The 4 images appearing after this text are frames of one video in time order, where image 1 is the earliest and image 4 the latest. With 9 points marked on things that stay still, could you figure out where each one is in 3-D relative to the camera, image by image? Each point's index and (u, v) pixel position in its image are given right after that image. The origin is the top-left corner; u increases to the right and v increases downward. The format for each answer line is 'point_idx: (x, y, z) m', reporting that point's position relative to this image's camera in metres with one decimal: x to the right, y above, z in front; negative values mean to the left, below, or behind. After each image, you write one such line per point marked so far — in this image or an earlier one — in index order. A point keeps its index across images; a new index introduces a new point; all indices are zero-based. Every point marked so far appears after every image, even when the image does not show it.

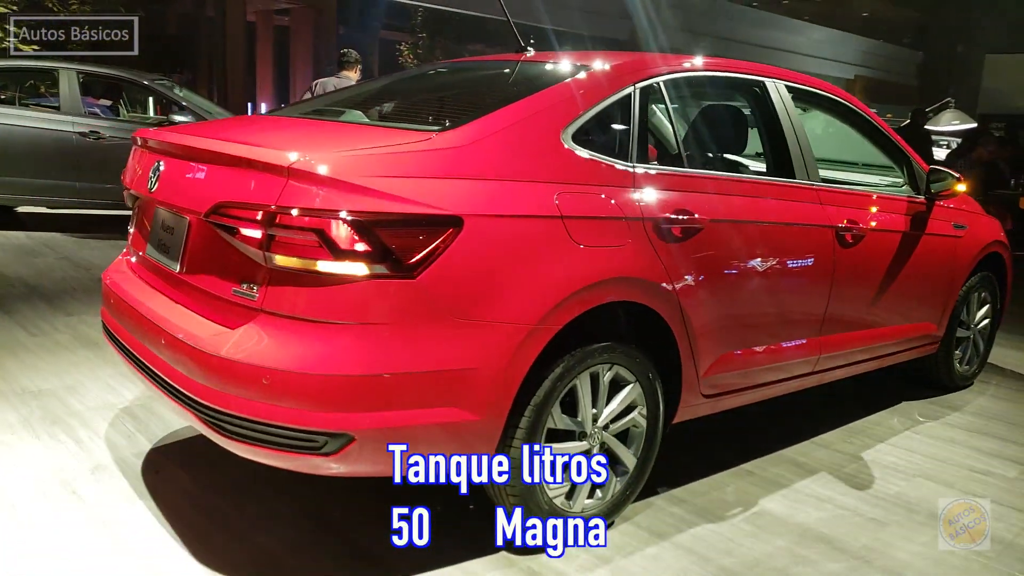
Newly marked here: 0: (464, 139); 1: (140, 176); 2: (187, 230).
0: (-0.1, +0.4, +2.2) m
1: (-1.1, +0.3, +2.5) m
2: (-0.9, +0.1, +2.2) m
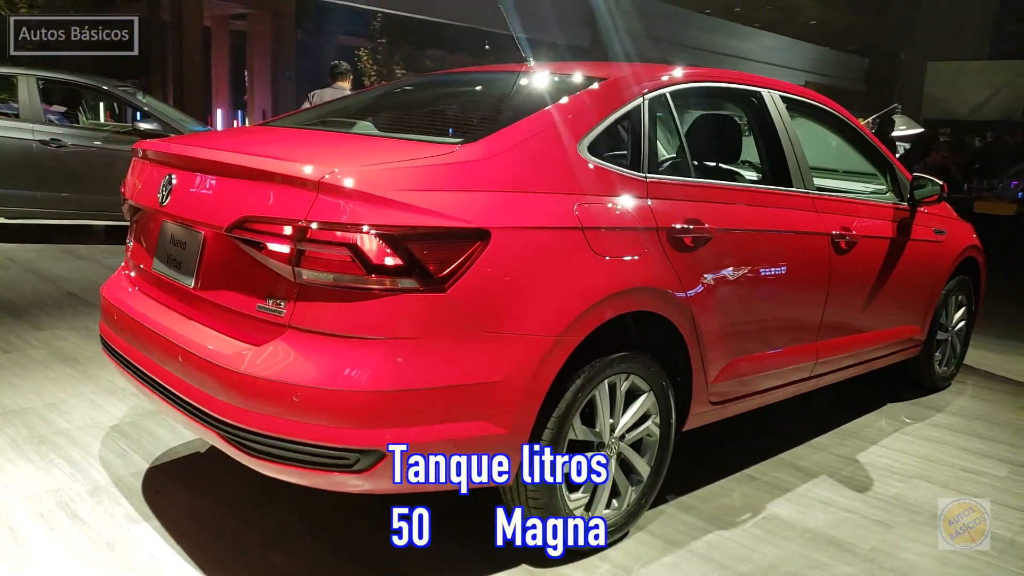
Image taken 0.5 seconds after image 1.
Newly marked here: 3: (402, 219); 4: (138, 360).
0: (-0.1, +0.4, +2.1) m
1: (-1.1, +0.3, +2.4) m
2: (-0.8, +0.1, +2.1) m
3: (-0.3, +0.2, +1.9) m
4: (-1.1, -0.2, +2.4) m
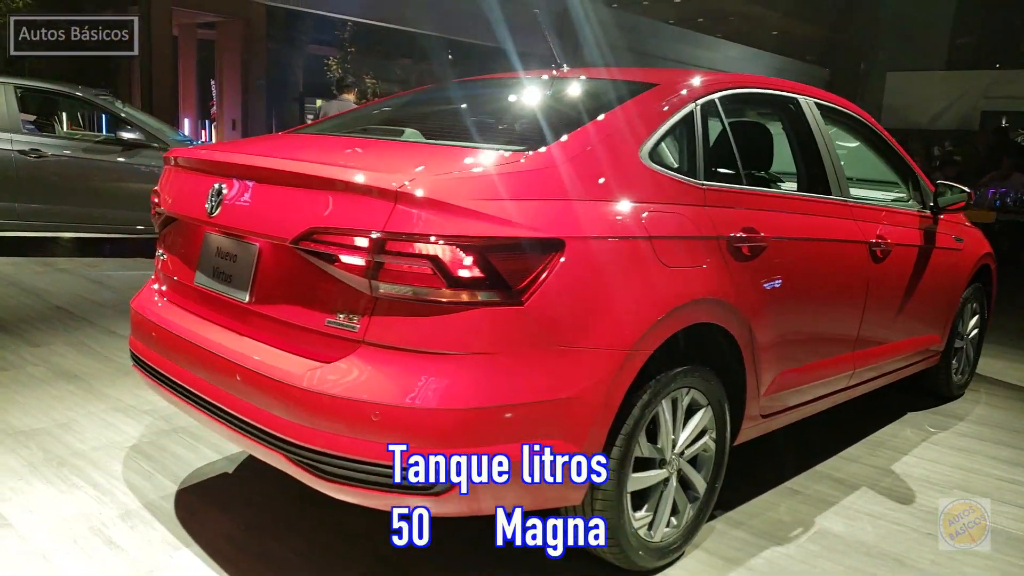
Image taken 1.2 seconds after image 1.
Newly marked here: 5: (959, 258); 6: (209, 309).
0: (+0.1, +0.3, +2.1) m
1: (-0.9, +0.3, +2.3) m
2: (-0.6, +0.1, +2.0) m
3: (-0.1, +0.1, +1.8) m
4: (-0.9, -0.3, +2.3) m
5: (+2.1, +0.1, +3.9) m
6: (-0.8, -0.1, +2.2) m
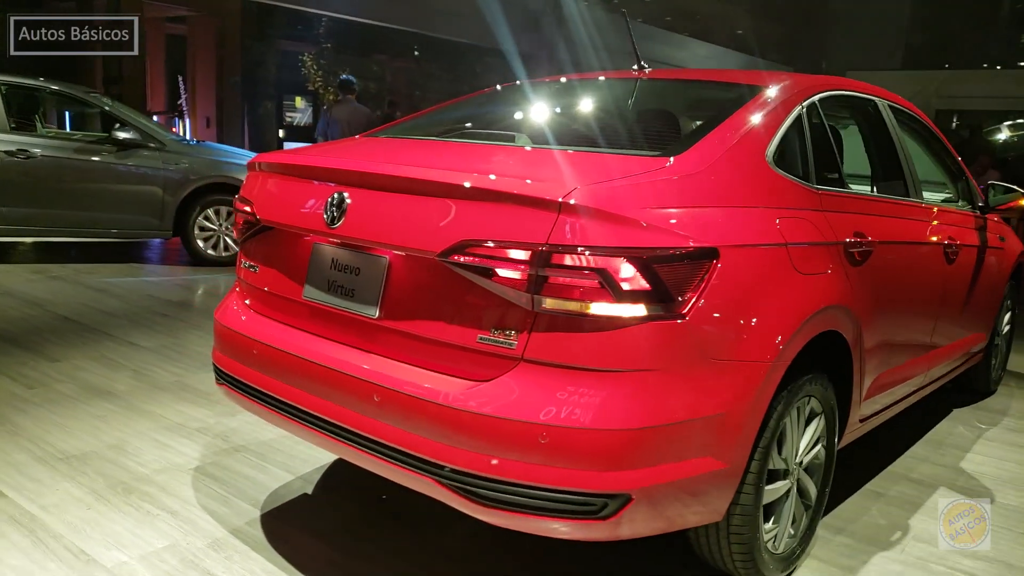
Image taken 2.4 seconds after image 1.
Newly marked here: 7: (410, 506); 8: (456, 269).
0: (+0.4, +0.3, +2.0) m
1: (-0.6, +0.2, +2.2) m
2: (-0.3, 0.0, +1.9) m
3: (+0.3, +0.1, +1.7) m
4: (-0.6, -0.3, +2.1) m
5: (+2.4, +0.1, +3.9) m
6: (-0.5, -0.1, +2.1) m
7: (-0.3, -0.7, +2.7) m
8: (-0.1, 0.0, +1.8) m
